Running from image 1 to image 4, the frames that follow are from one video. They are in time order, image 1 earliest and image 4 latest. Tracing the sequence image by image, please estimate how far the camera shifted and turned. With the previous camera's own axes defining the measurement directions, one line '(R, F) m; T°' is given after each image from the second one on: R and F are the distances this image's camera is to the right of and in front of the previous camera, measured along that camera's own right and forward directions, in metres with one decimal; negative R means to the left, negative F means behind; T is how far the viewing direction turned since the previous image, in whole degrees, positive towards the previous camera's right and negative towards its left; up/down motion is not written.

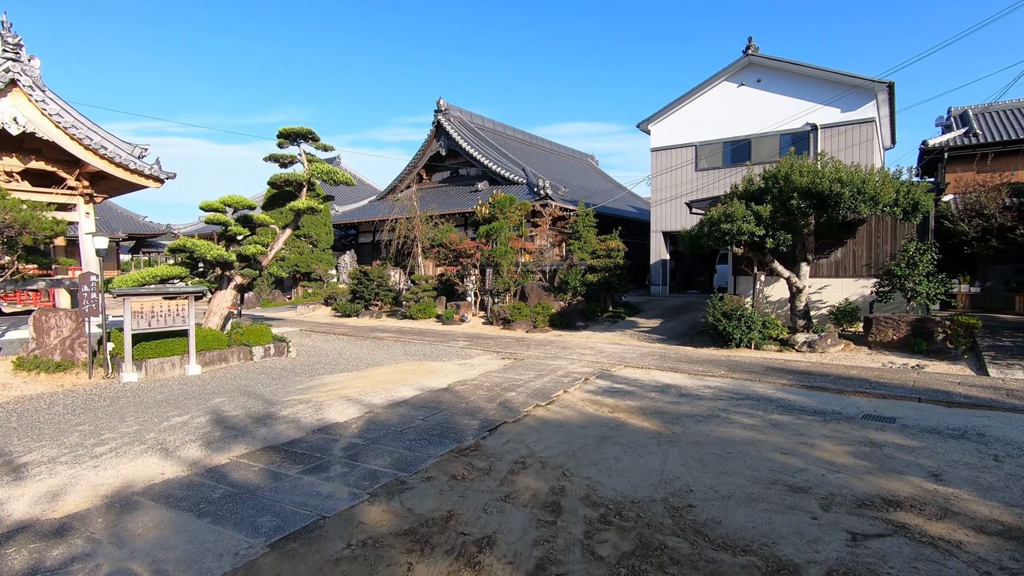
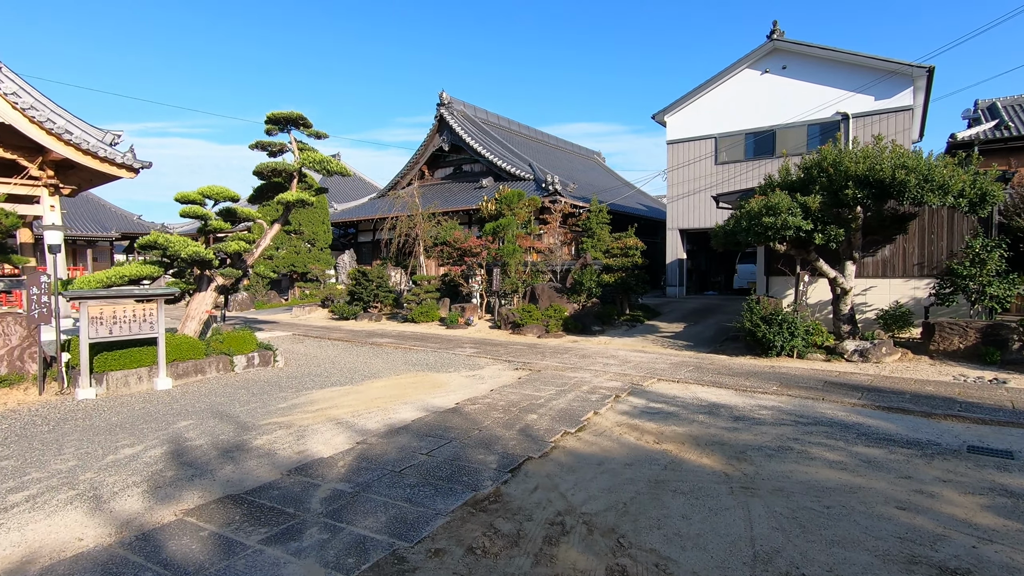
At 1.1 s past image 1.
(-0.2, +1.0) m; 0°
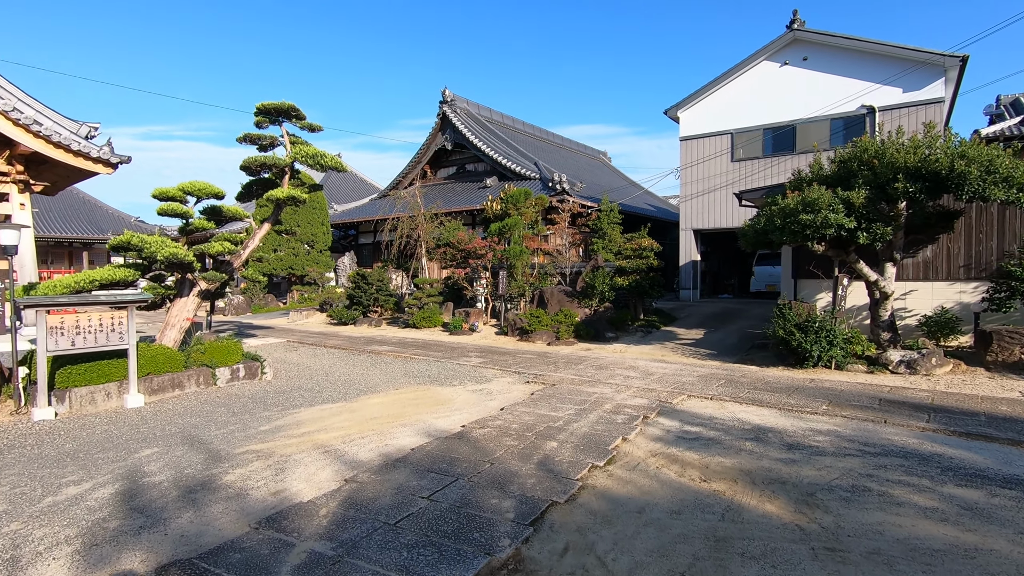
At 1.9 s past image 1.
(-0.1, +0.7) m; 0°
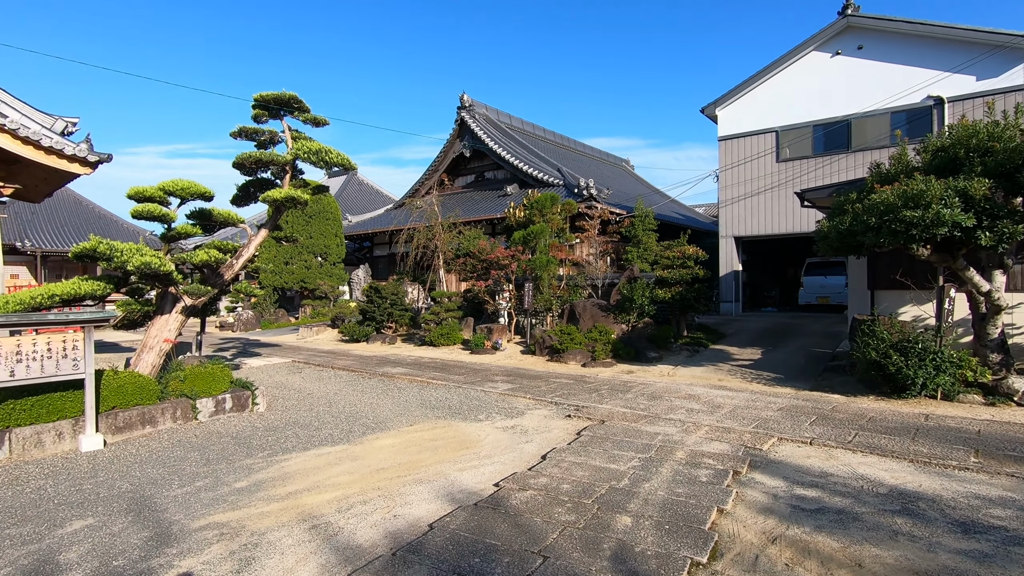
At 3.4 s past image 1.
(-0.2, +1.2) m; -2°
